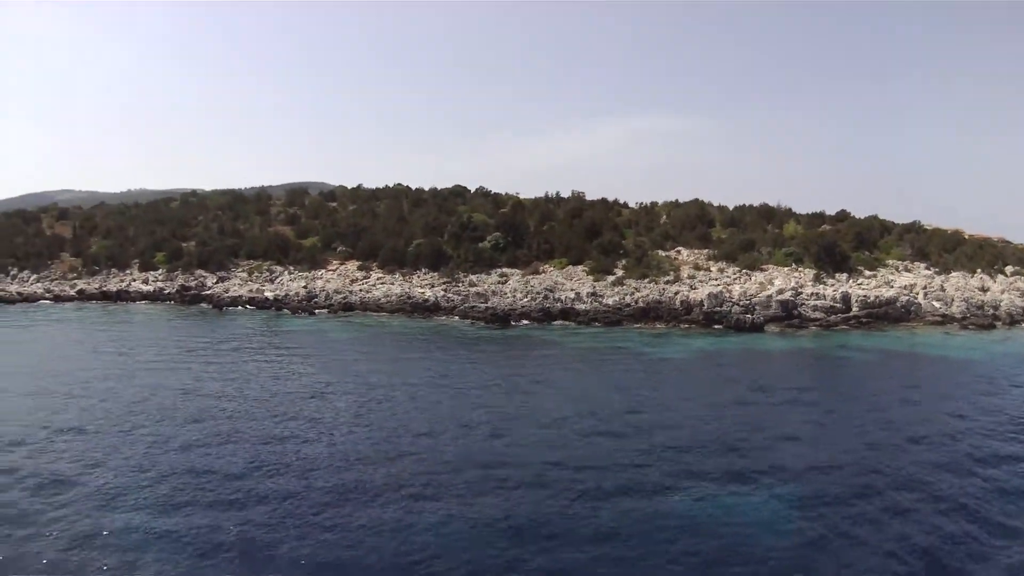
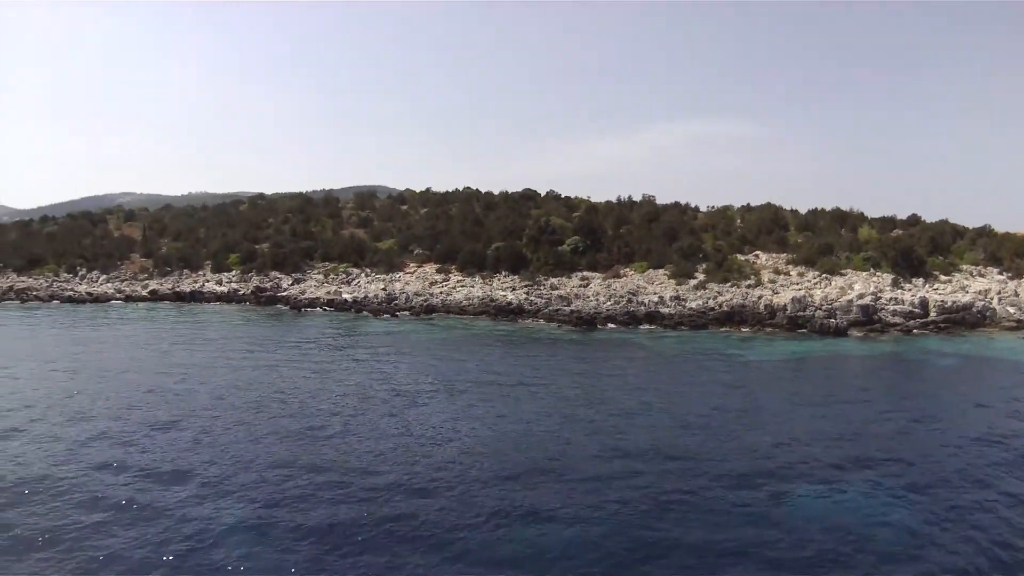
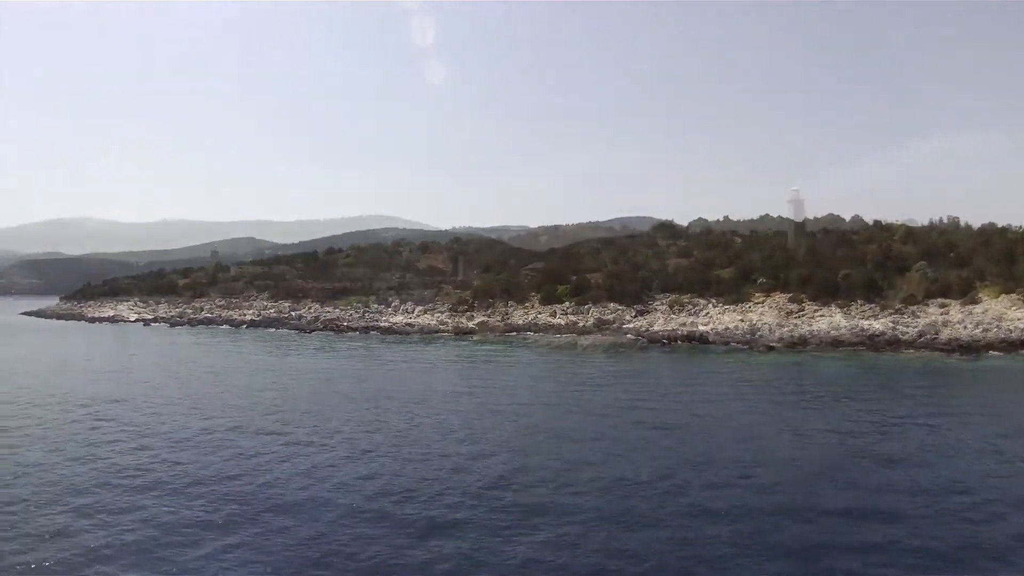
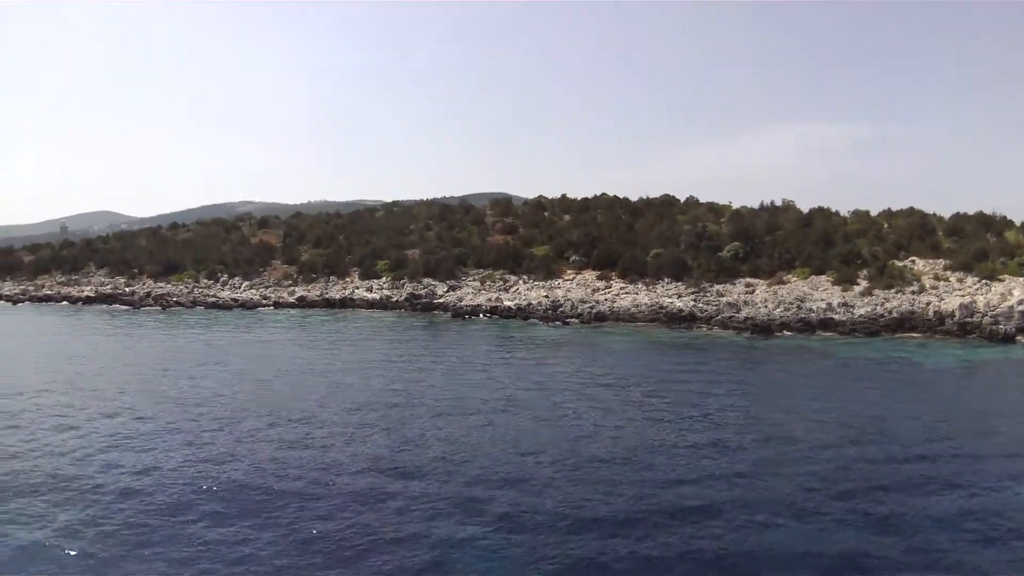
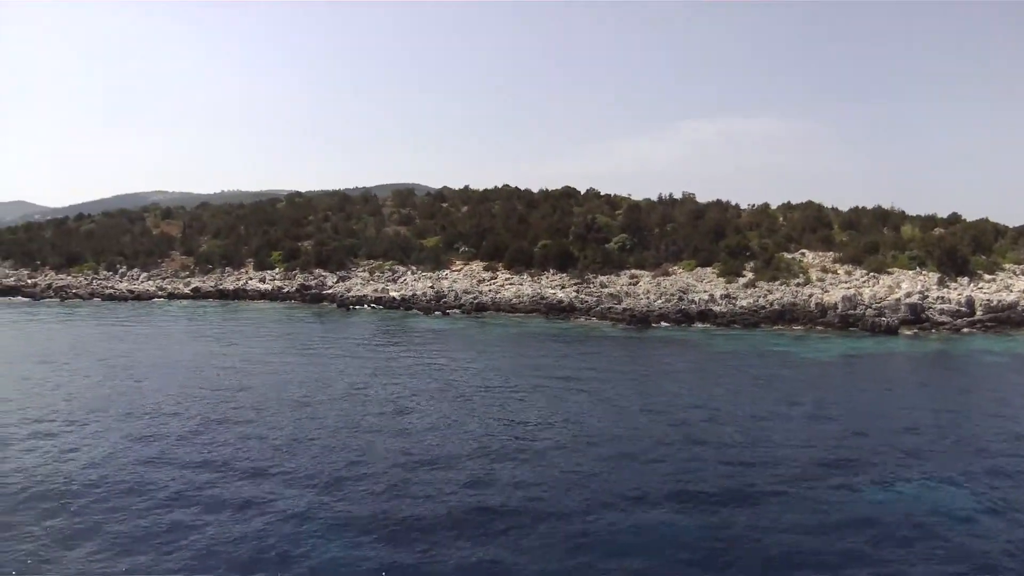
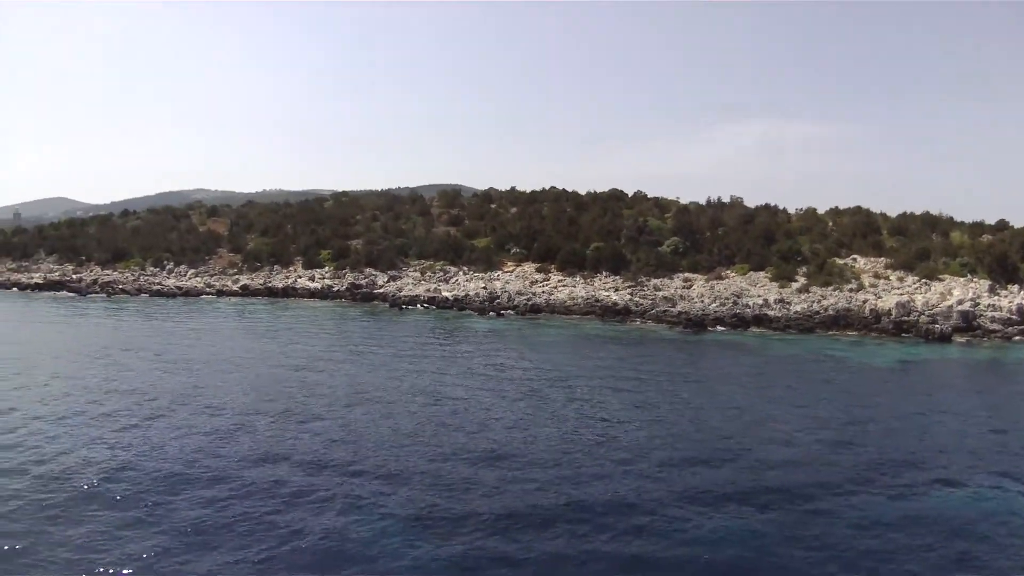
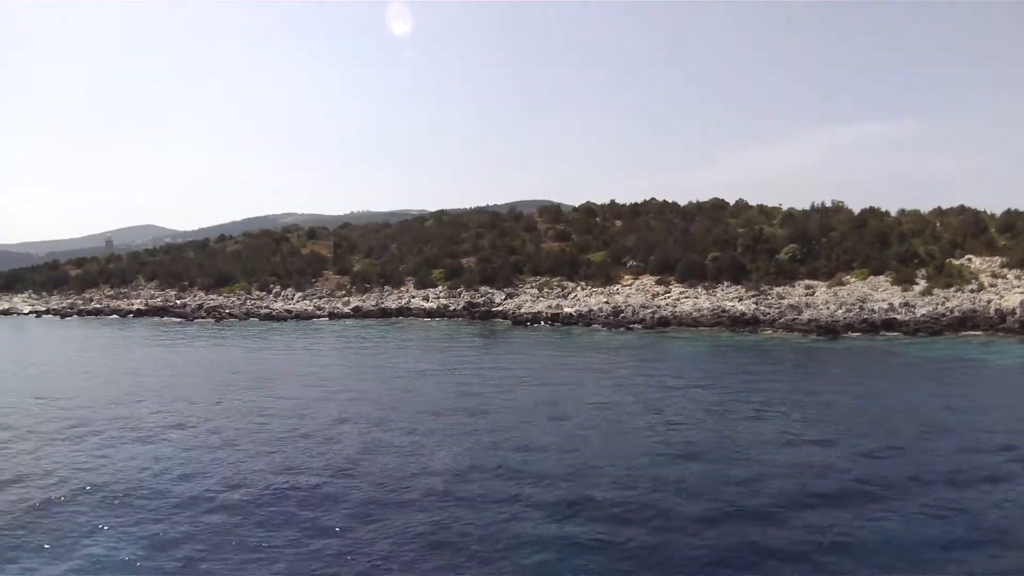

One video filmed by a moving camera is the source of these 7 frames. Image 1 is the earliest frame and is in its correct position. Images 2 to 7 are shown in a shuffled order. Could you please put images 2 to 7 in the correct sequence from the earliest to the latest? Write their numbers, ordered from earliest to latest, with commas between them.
2, 5, 6, 4, 7, 3
